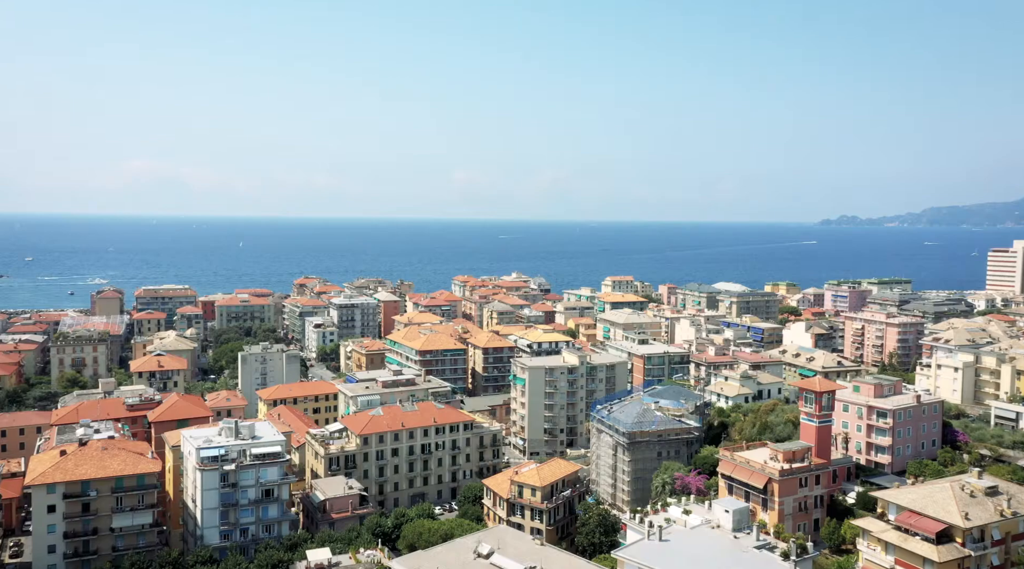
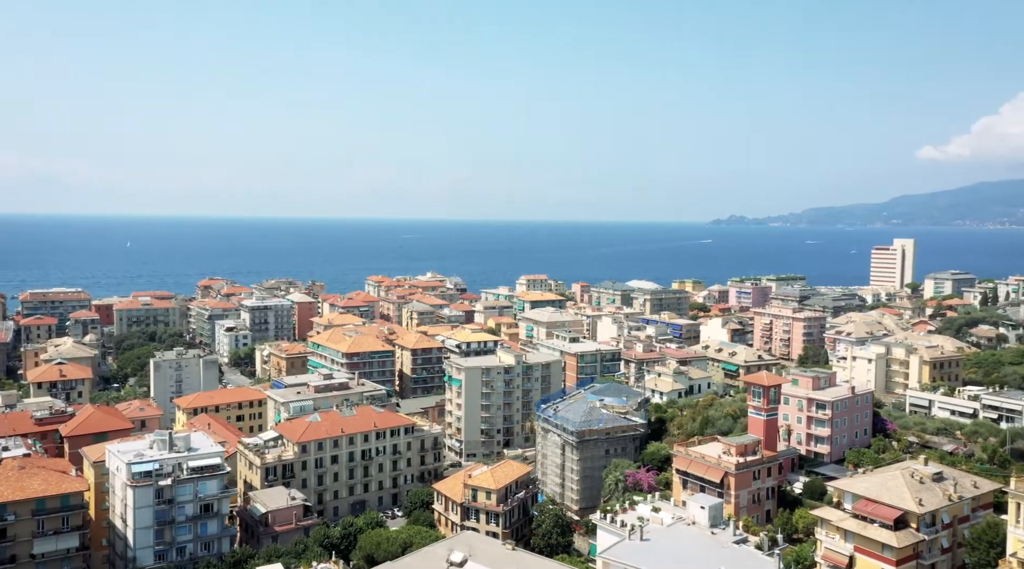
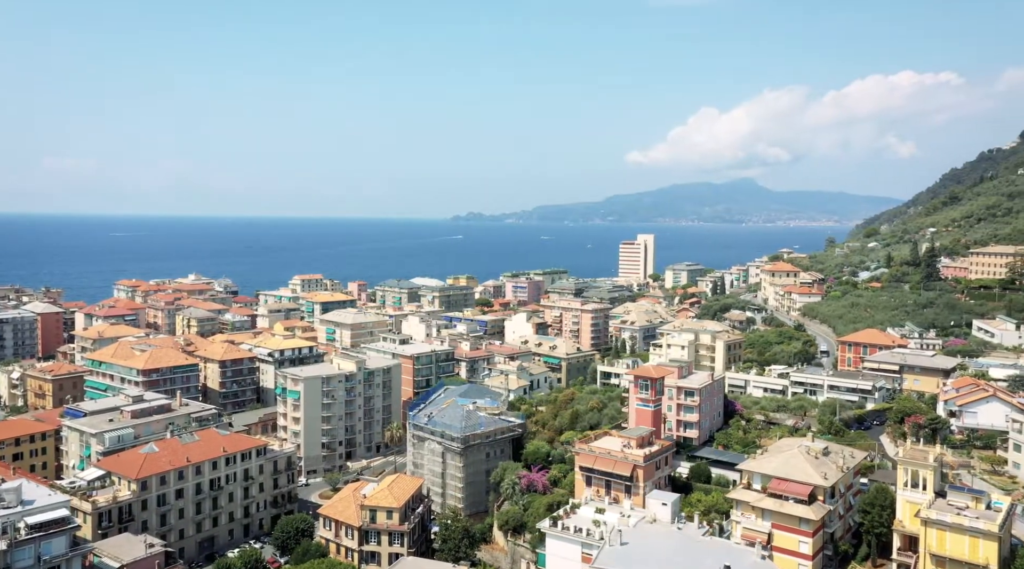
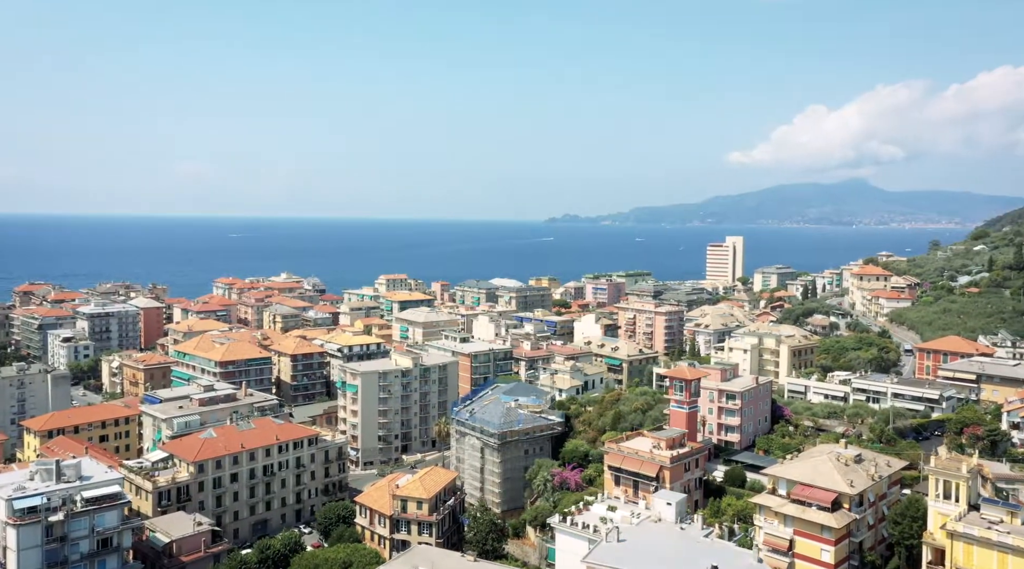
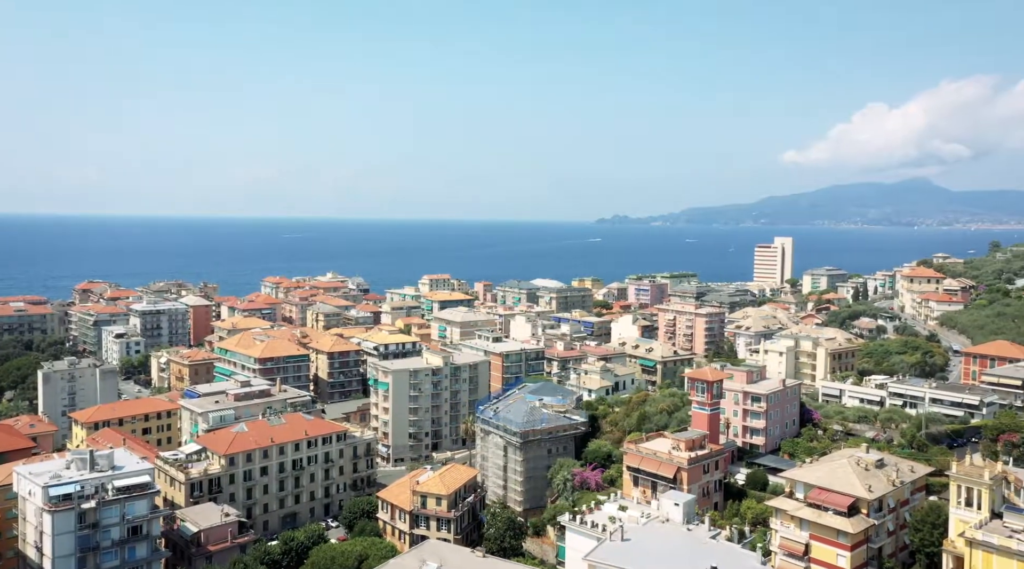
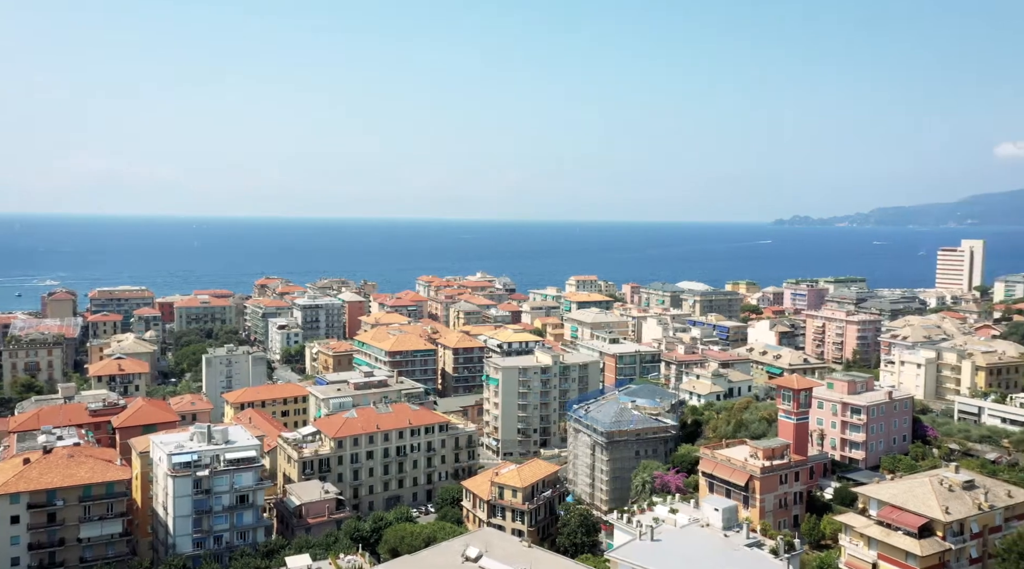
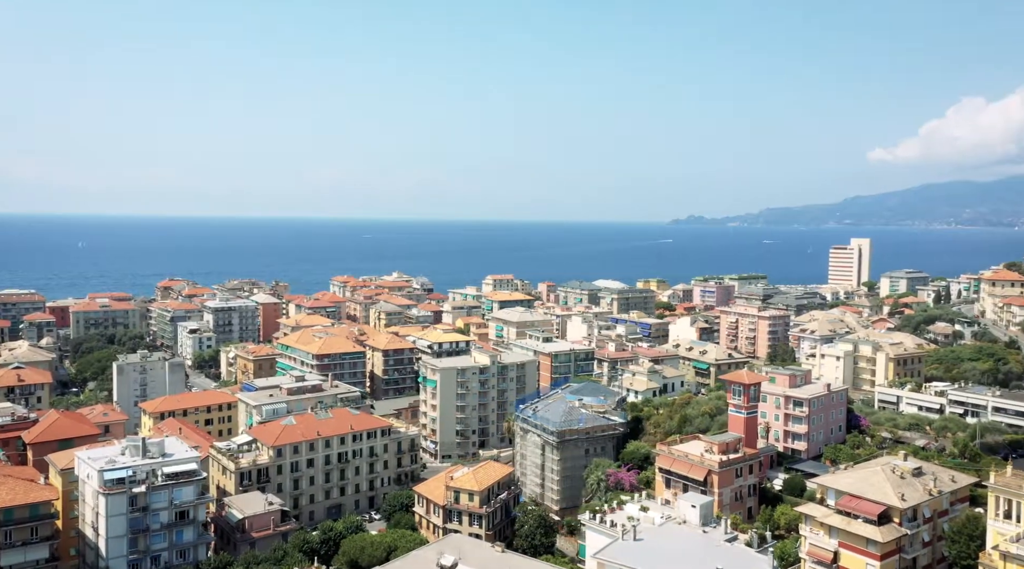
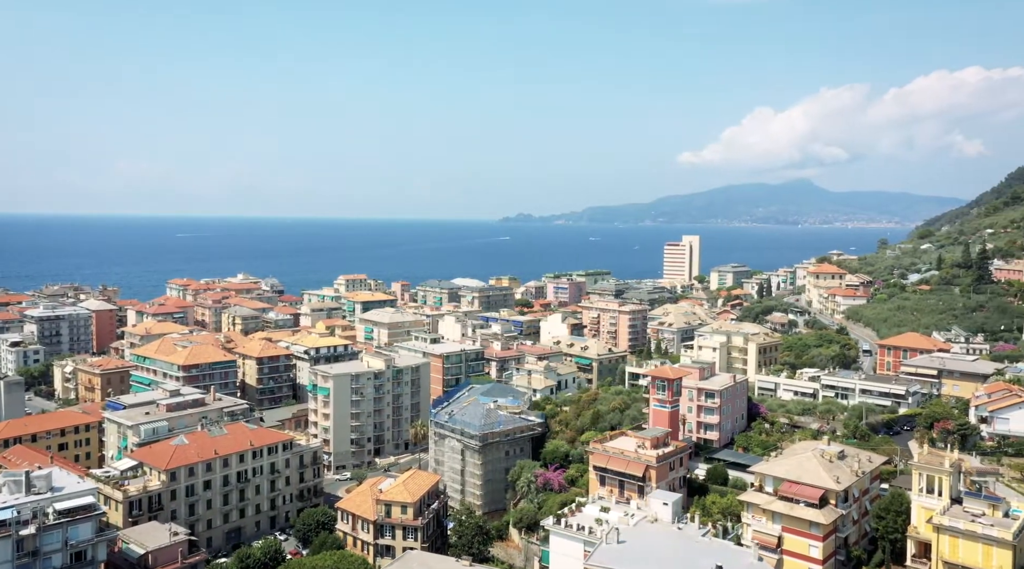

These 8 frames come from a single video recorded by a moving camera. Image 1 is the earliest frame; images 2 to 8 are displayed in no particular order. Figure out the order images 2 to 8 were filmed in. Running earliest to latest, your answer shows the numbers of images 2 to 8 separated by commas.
6, 2, 7, 5, 4, 8, 3
